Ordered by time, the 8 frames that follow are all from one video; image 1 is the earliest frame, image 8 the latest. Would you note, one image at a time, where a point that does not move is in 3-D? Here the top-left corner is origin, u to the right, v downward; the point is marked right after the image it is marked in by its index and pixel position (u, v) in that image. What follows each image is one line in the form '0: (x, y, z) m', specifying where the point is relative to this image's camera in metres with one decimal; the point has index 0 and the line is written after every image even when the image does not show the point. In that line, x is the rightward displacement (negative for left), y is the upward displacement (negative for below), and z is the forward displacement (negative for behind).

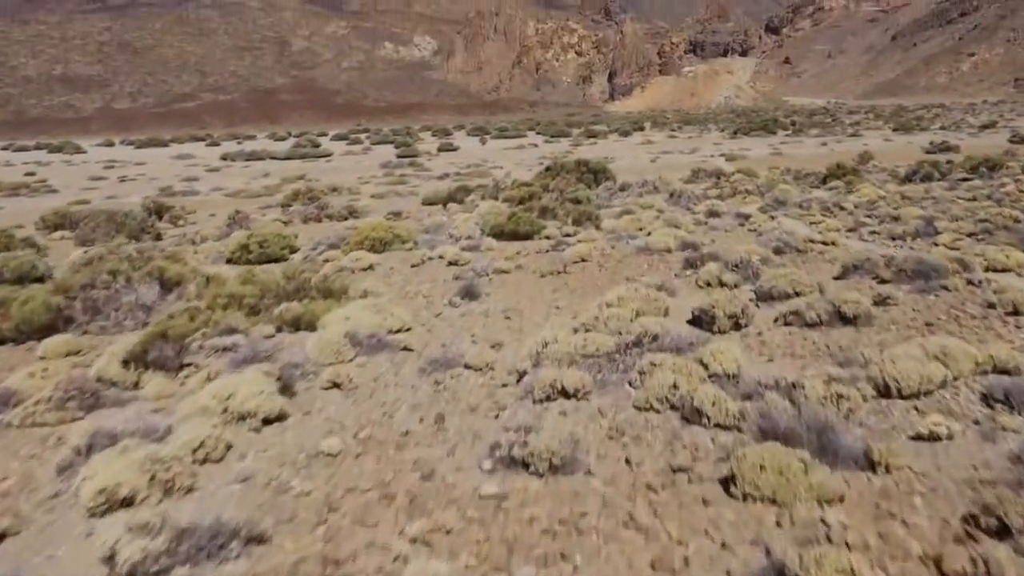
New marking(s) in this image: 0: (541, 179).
0: (+0.5, +1.7, +14.6) m
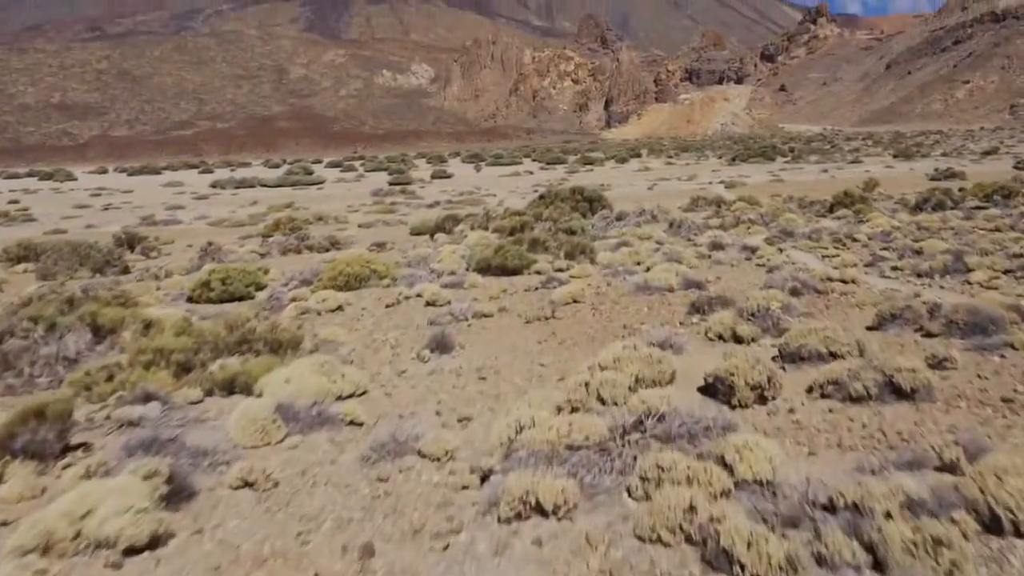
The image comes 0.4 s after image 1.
0: (+0.3, +1.2, +14.0) m
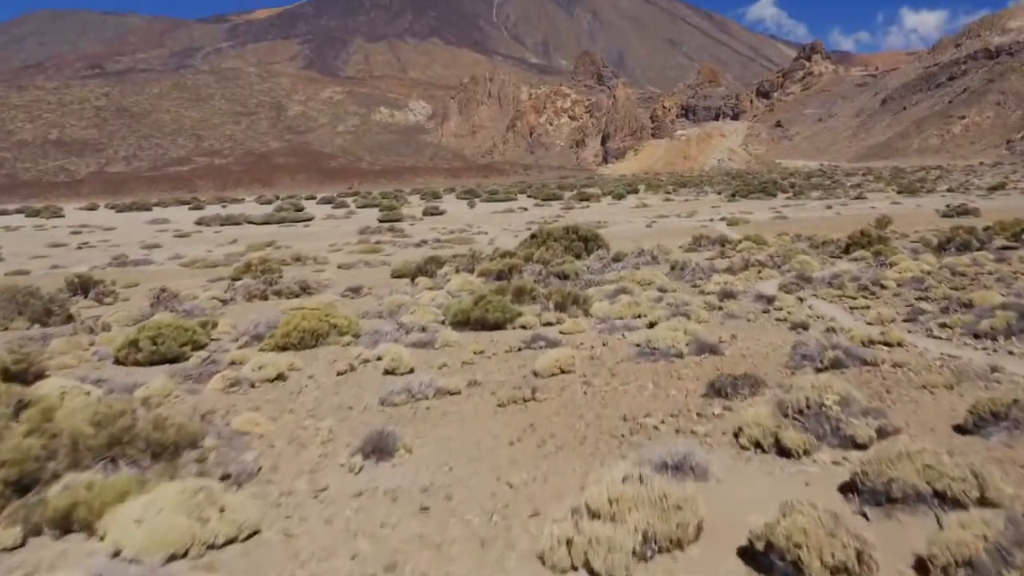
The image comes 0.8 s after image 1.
0: (+0.2, +0.6, +13.1) m
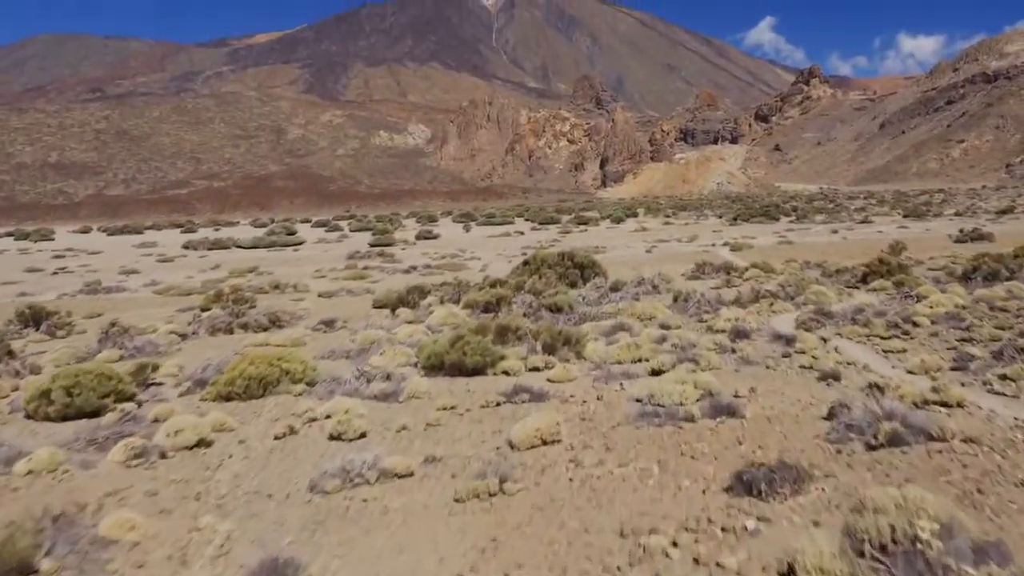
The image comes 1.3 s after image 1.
0: (+0.1, +0.2, +12.3) m
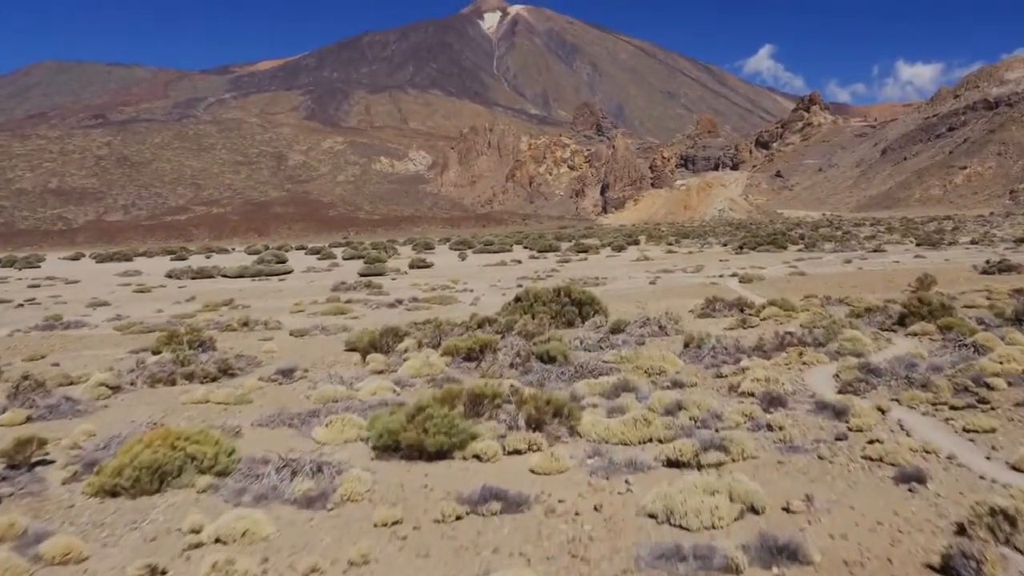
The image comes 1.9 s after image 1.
0: (-0.1, -0.3, +11.0) m
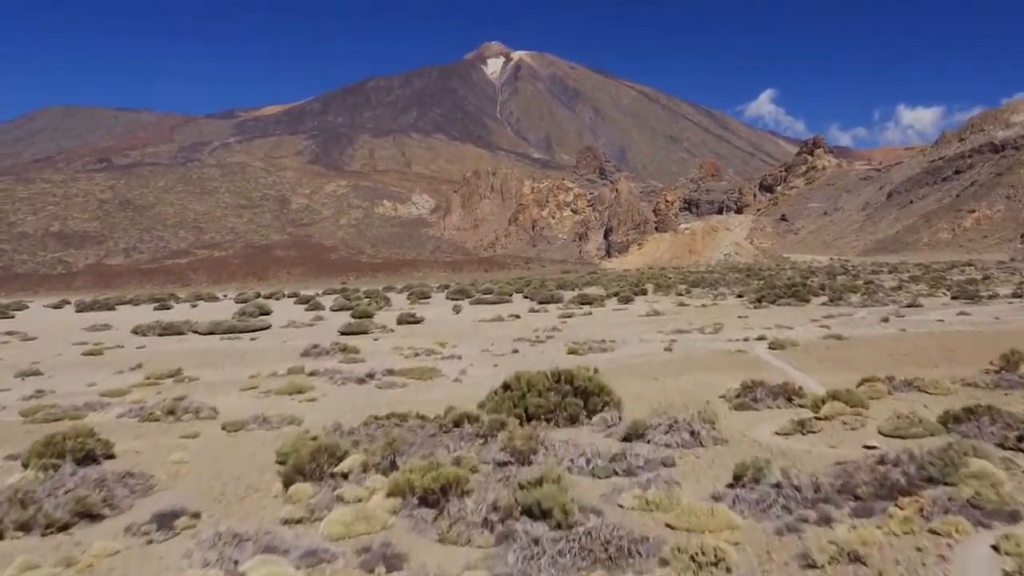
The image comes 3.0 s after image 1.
0: (-0.2, -1.1, +8.6) m
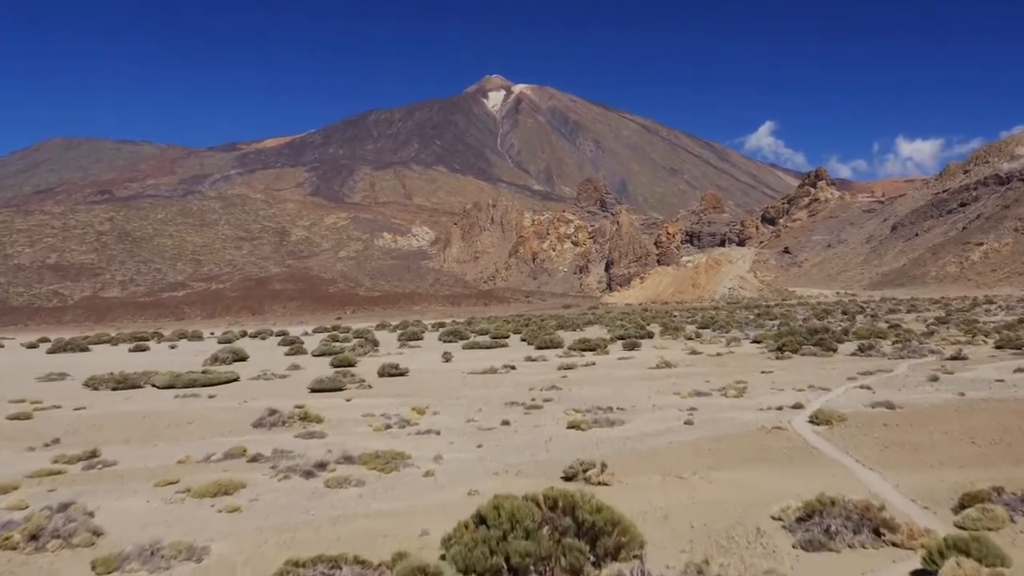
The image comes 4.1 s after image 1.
0: (-0.3, -1.7, +6.0) m
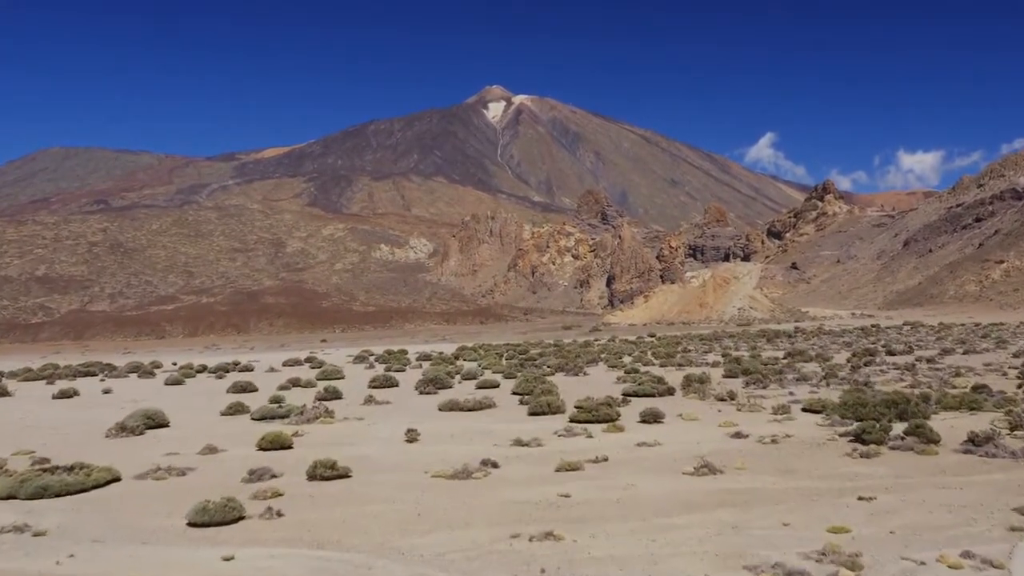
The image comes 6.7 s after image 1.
0: (-0.7, -2.8, -0.4) m
